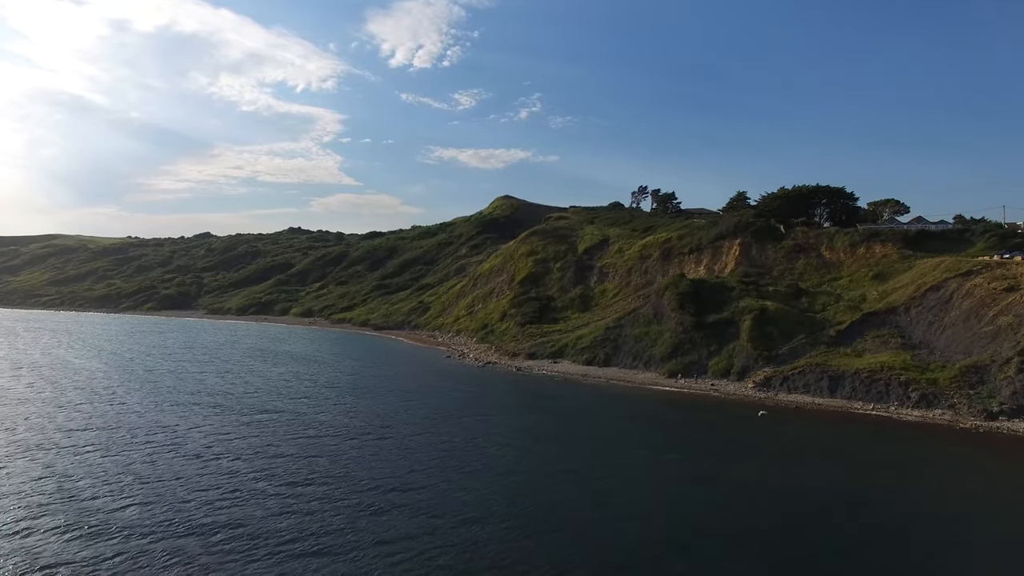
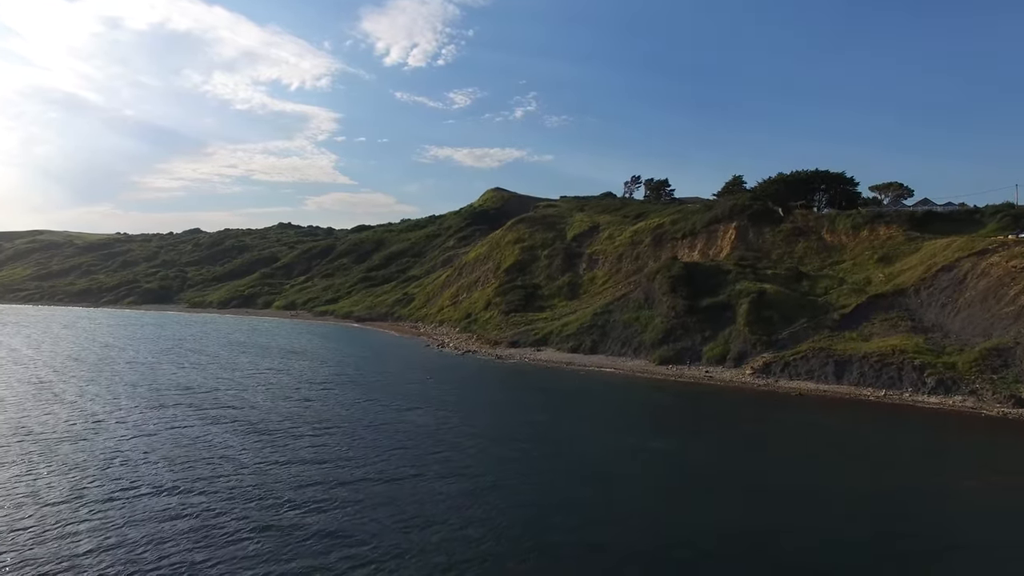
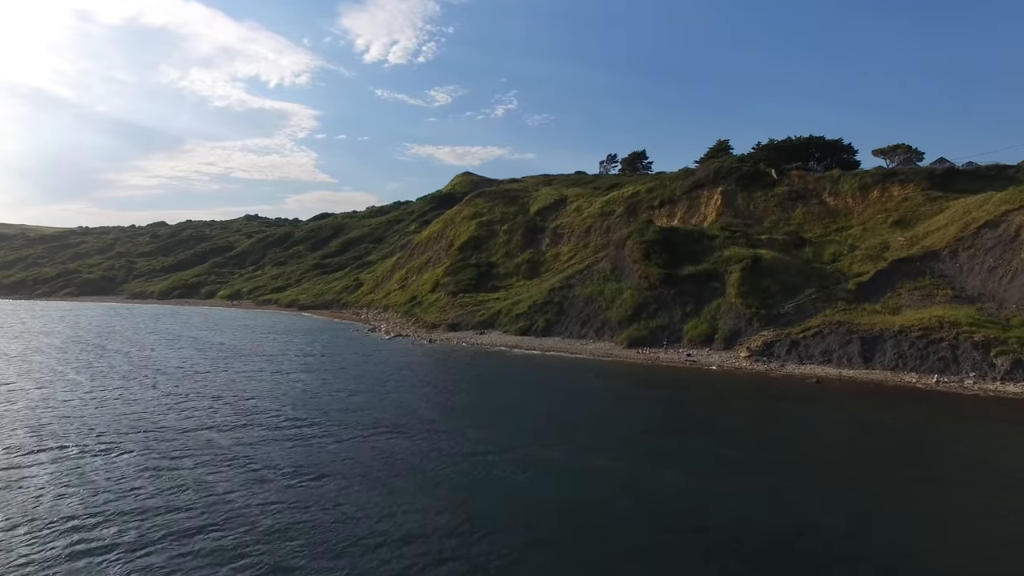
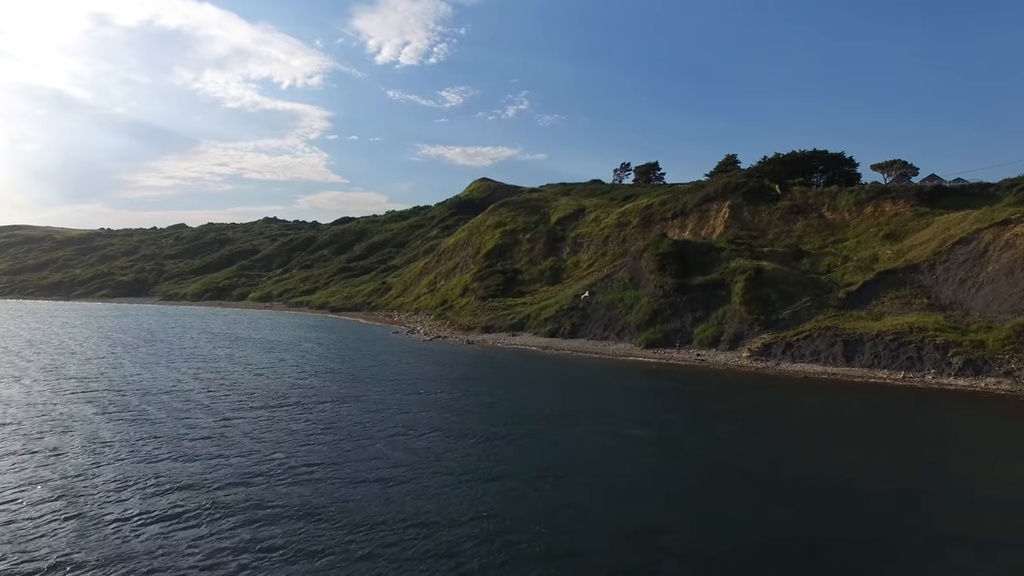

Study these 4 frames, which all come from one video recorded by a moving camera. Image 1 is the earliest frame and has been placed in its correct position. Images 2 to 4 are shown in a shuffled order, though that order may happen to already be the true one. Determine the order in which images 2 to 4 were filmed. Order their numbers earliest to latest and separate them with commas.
2, 4, 3
